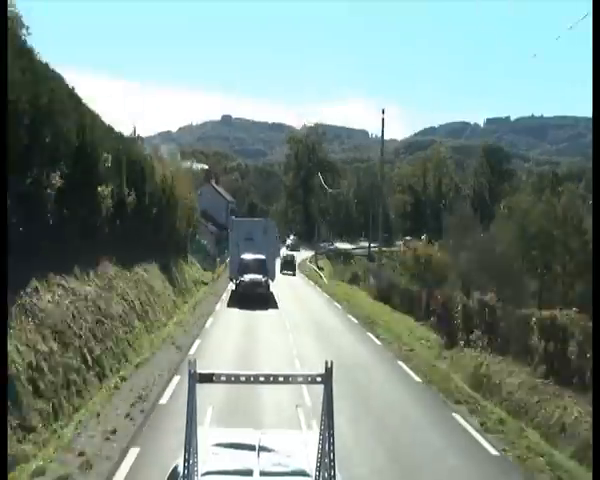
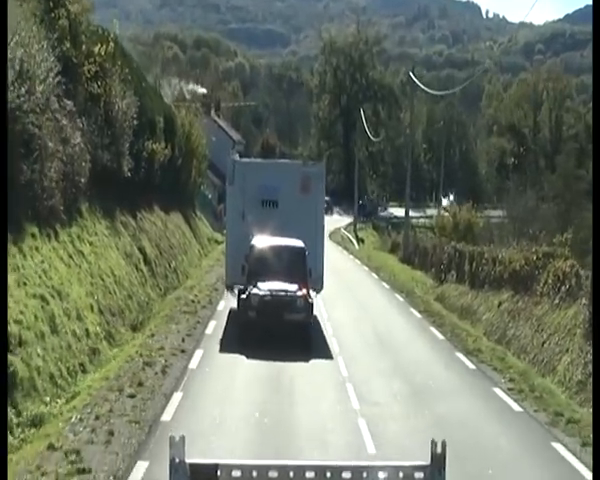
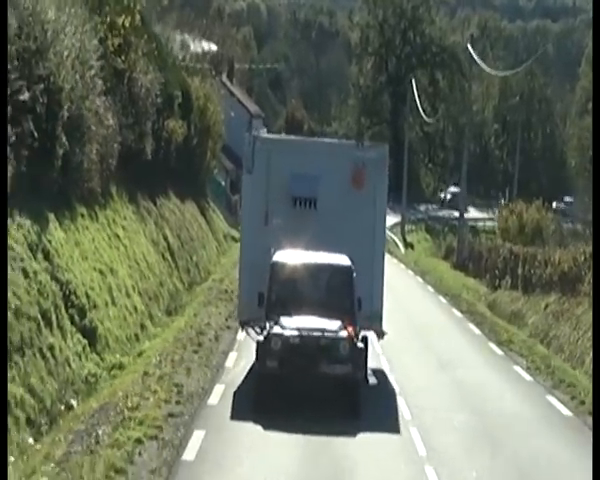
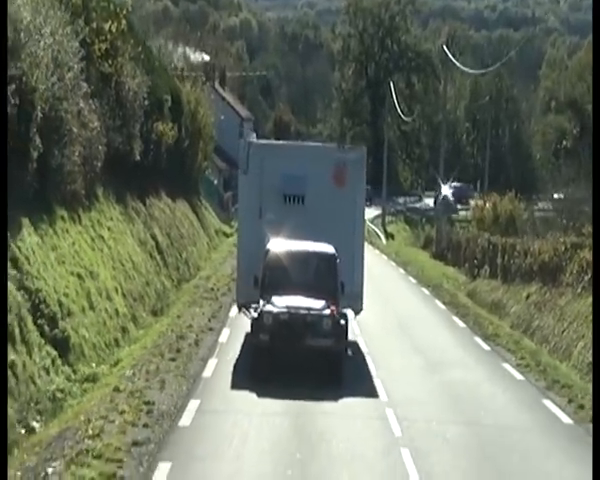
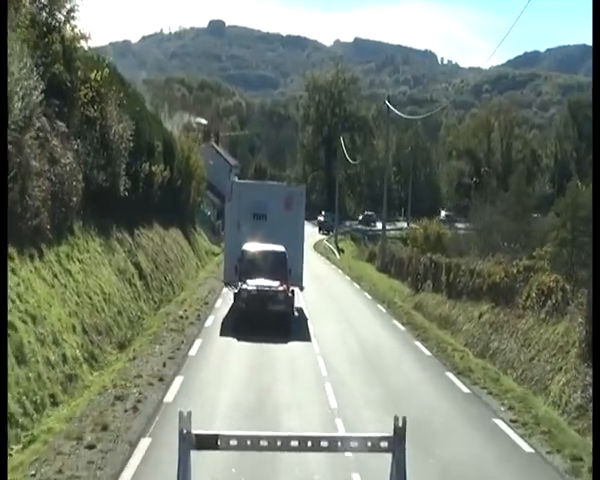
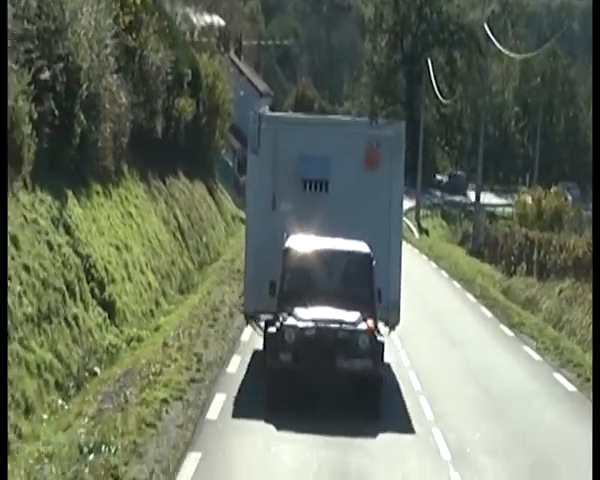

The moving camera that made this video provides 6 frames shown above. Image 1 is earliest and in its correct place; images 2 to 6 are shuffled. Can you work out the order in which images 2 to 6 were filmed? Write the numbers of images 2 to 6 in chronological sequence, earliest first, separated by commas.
5, 2, 4, 3, 6
